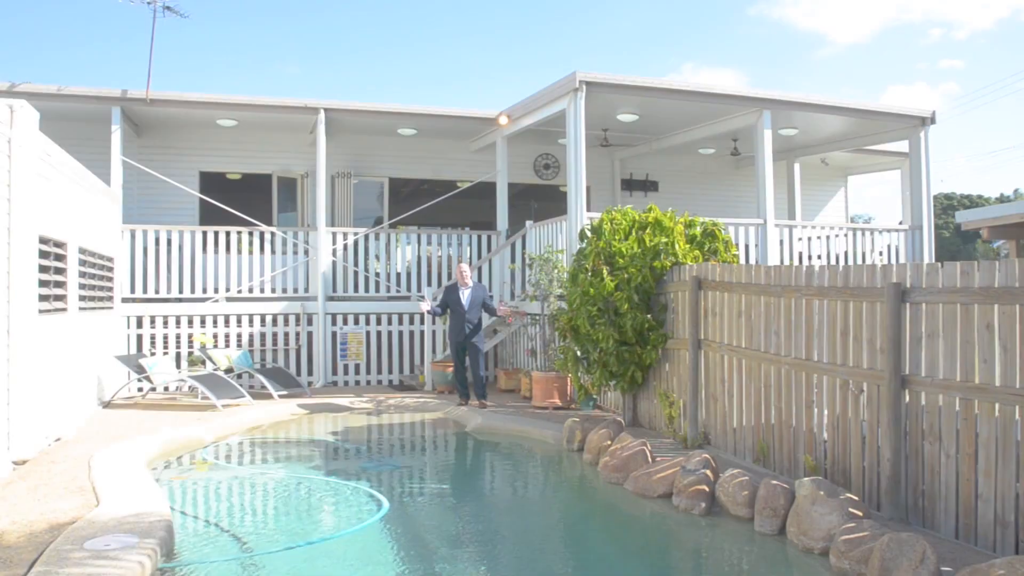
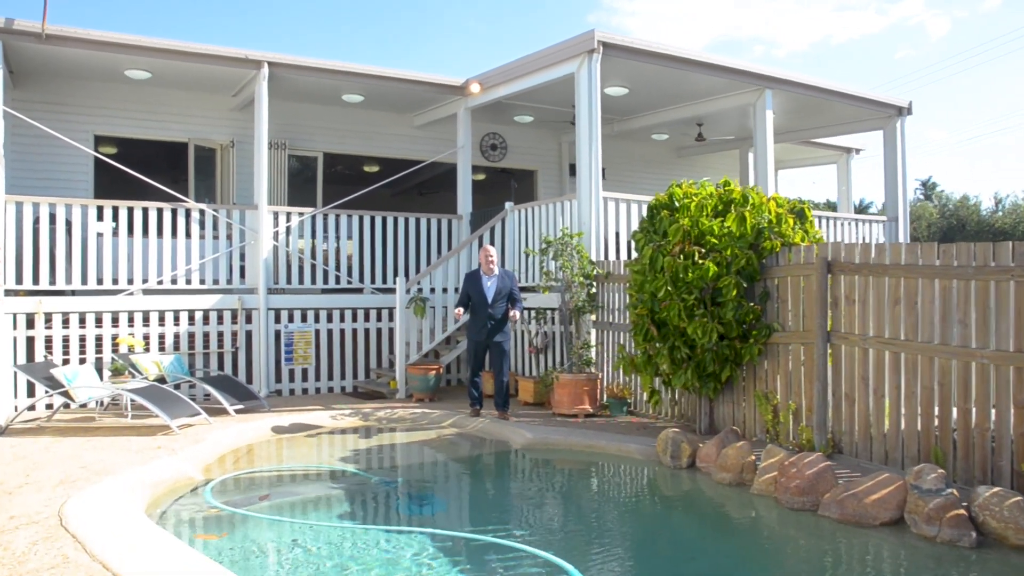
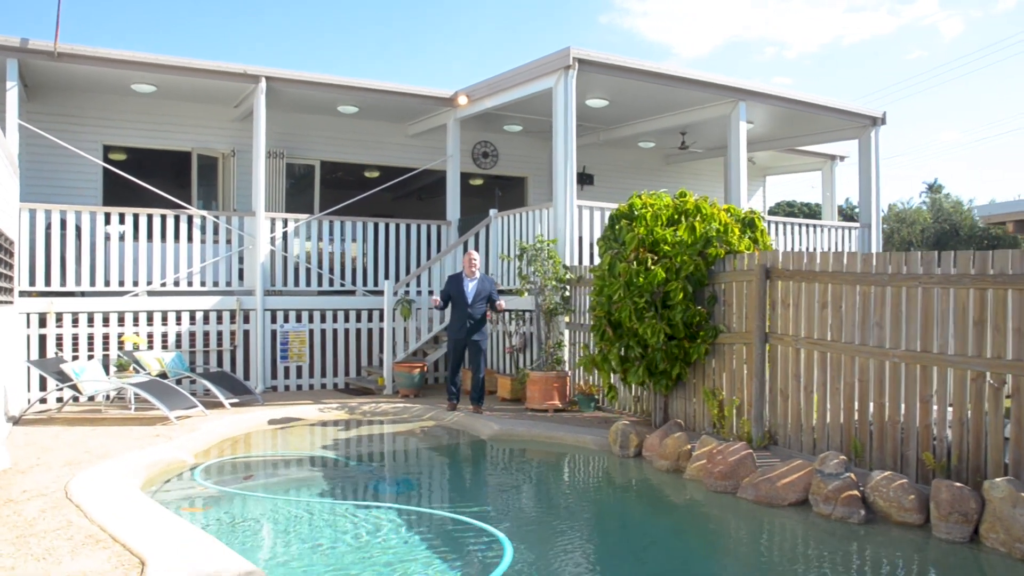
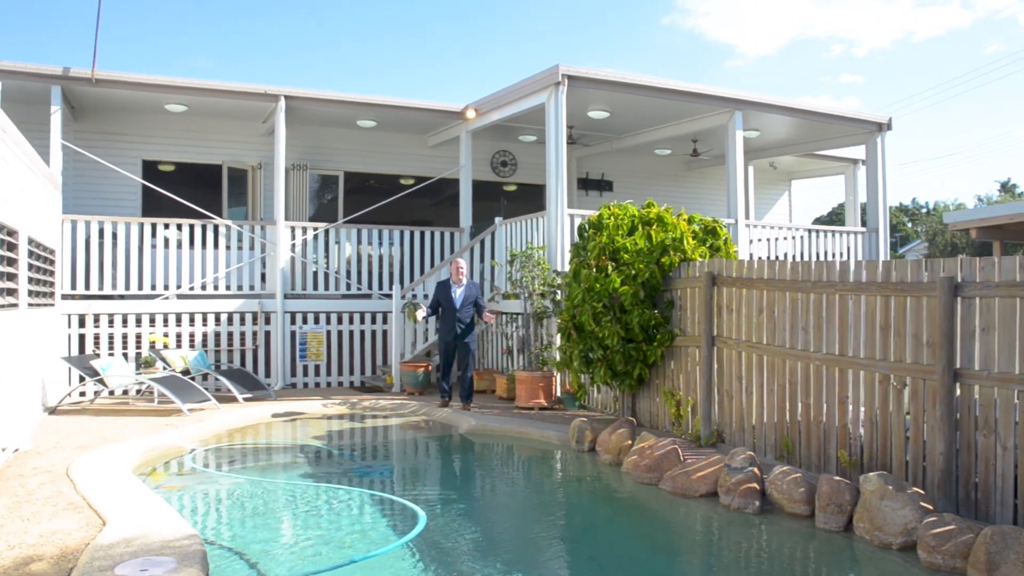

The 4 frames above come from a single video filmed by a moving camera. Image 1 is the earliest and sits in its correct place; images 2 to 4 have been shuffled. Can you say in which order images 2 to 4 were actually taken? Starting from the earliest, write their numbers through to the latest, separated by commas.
4, 3, 2
